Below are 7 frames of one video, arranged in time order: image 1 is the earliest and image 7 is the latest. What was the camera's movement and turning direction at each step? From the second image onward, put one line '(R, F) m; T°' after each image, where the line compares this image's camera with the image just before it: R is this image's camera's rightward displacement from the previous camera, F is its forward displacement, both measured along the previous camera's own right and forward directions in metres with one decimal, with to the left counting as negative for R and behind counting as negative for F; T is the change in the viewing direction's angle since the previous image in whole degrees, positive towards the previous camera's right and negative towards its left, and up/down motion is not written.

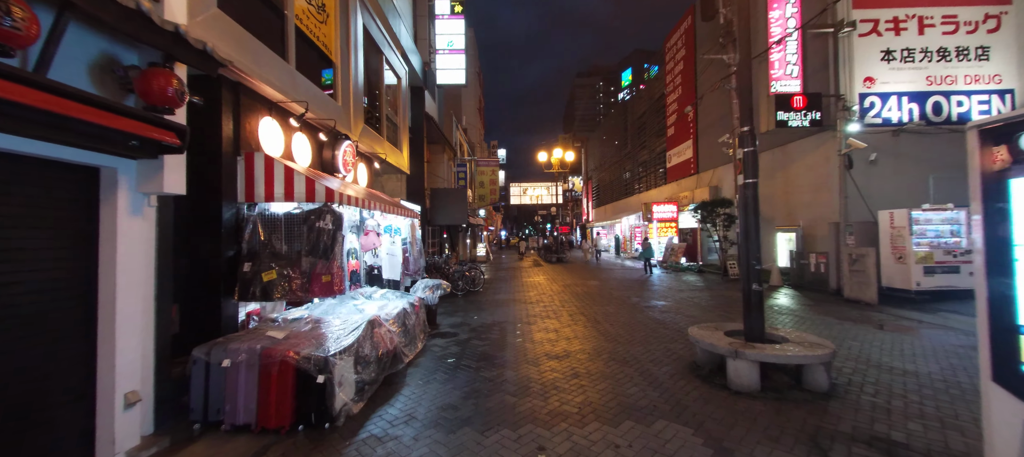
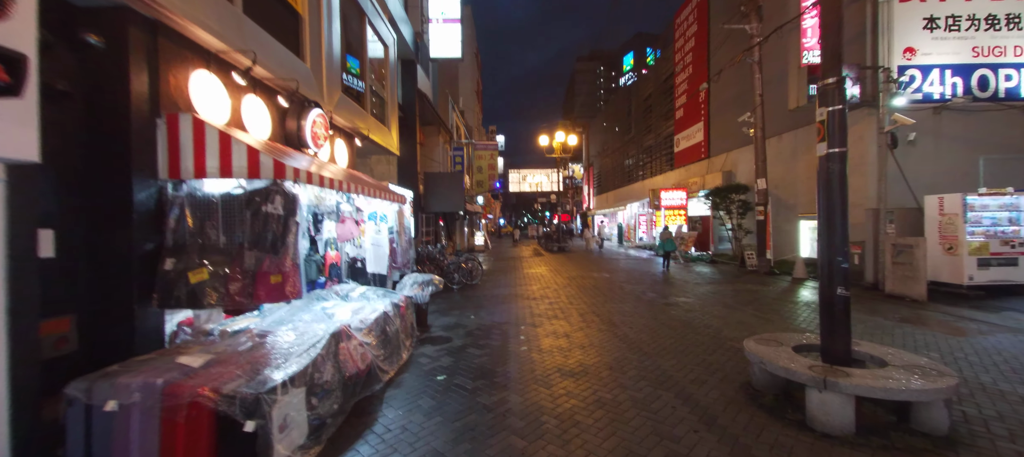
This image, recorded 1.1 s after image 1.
(-0.1, +1.1) m; 0°
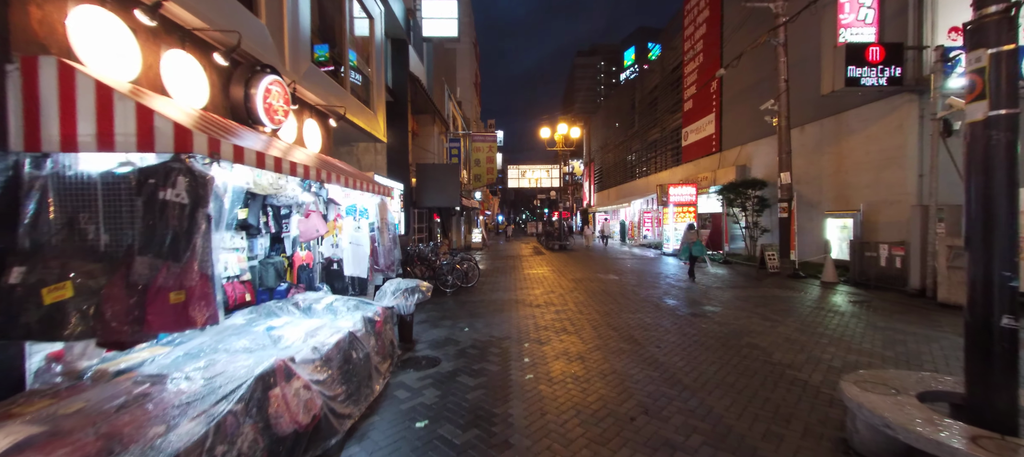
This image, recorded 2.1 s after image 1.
(-0.1, +1.1) m; 0°
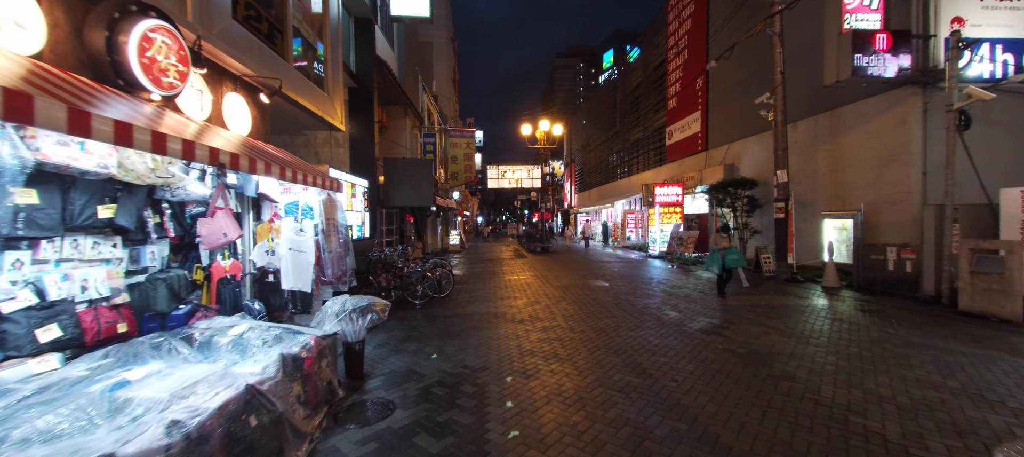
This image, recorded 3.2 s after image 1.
(0.0, +1.1) m; +3°
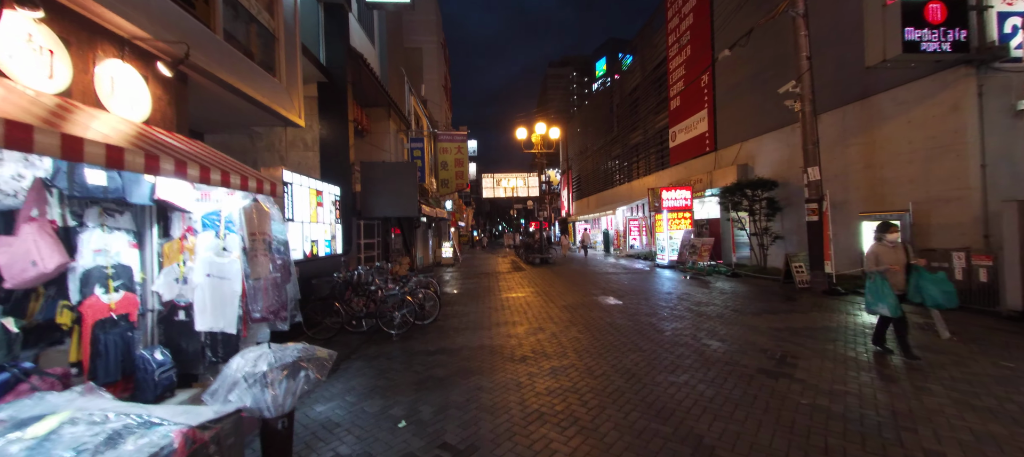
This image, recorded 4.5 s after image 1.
(0.0, +1.4) m; +1°
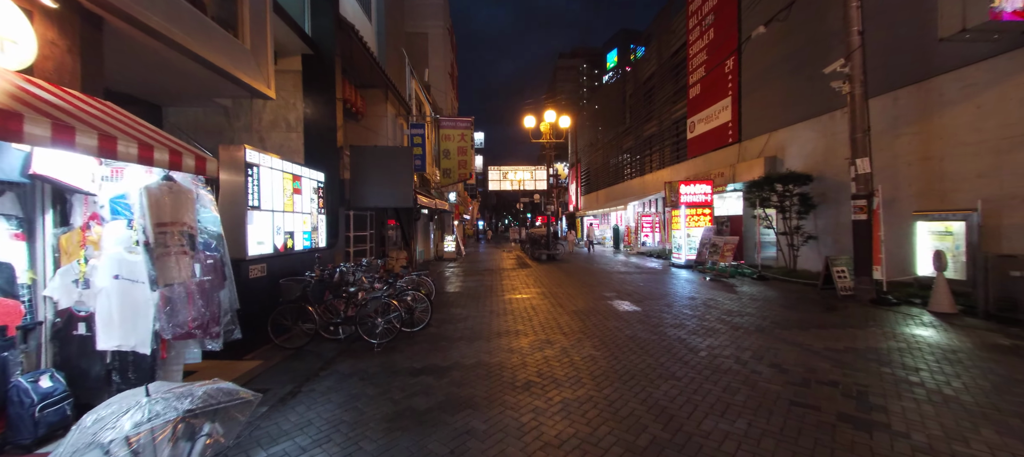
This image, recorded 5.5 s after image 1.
(0.0, +1.0) m; -1°
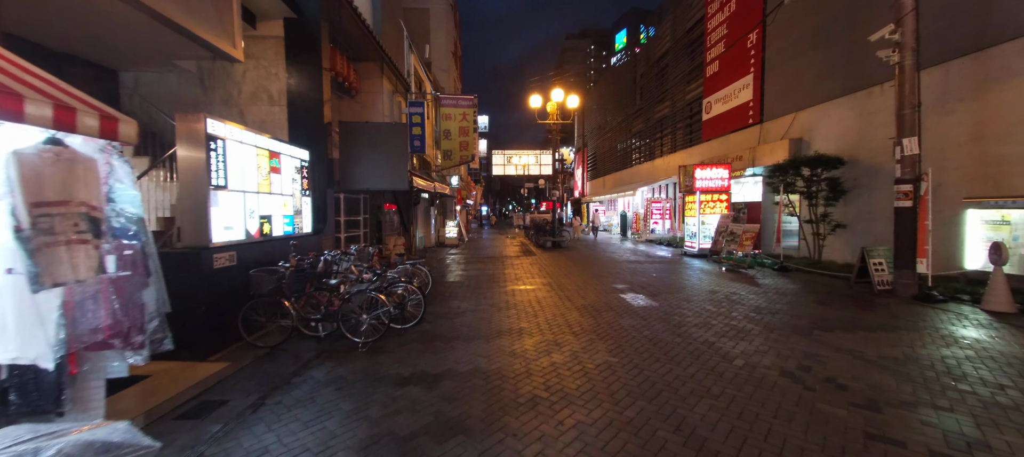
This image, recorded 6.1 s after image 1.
(0.0, +0.7) m; -1°
